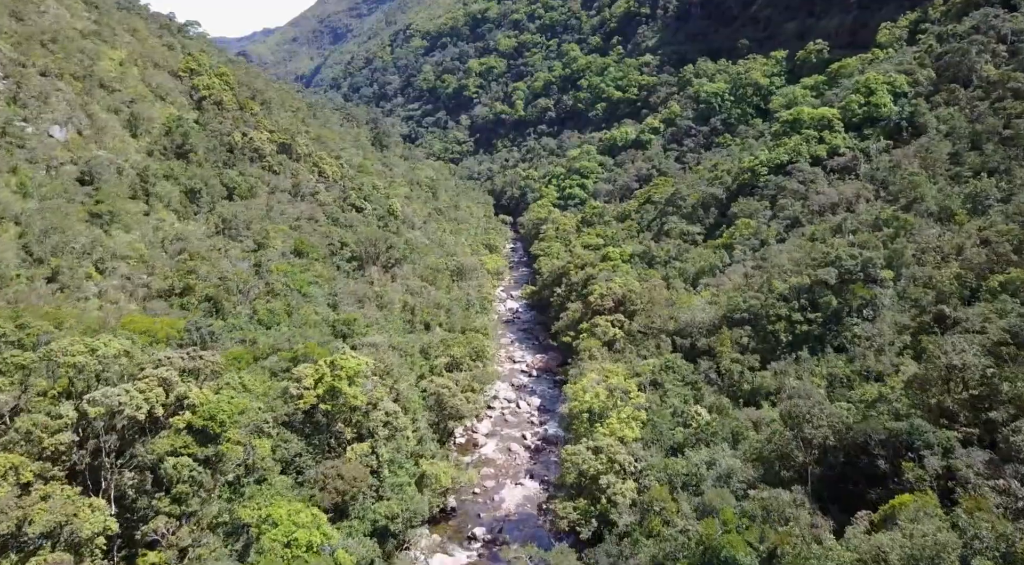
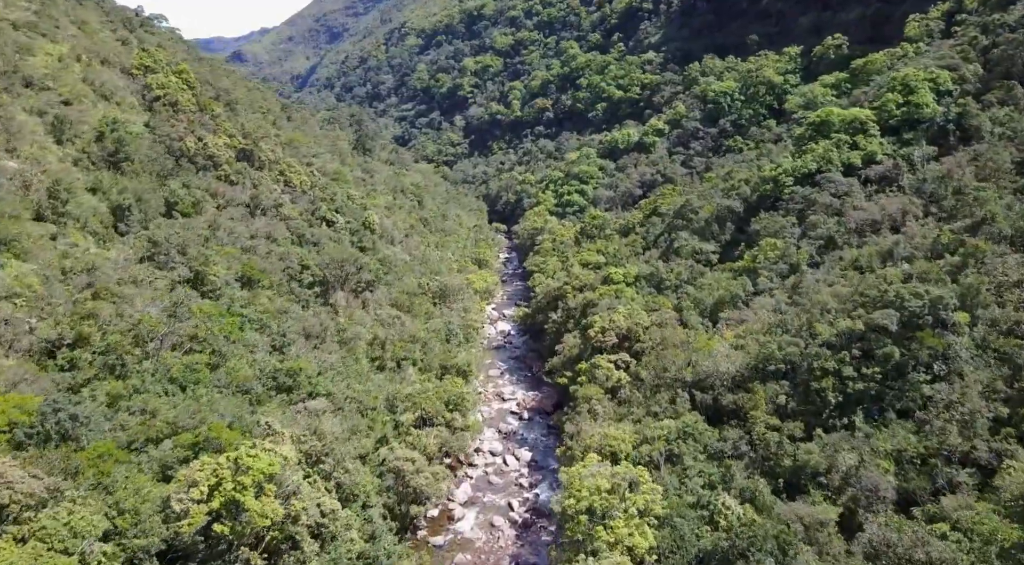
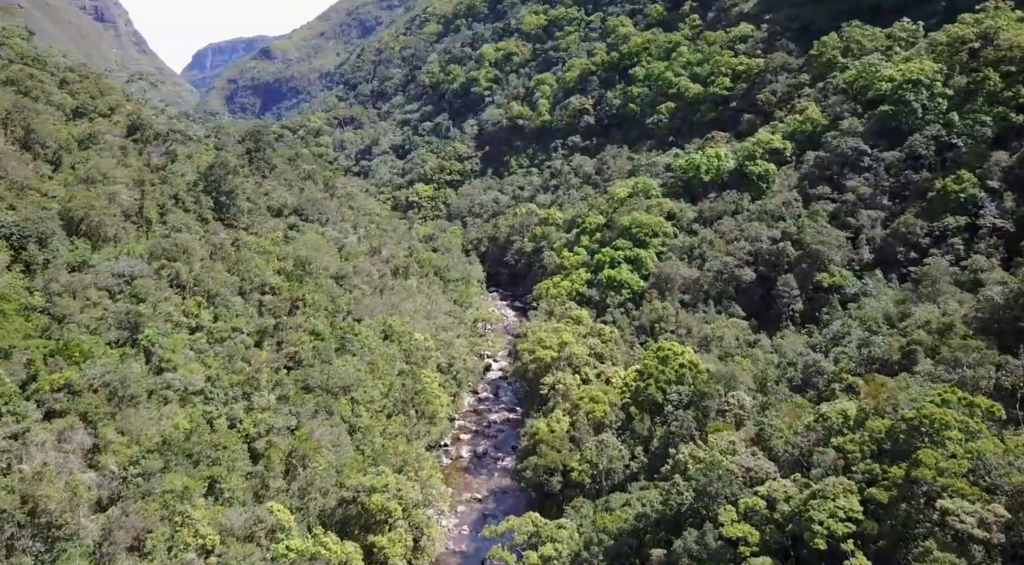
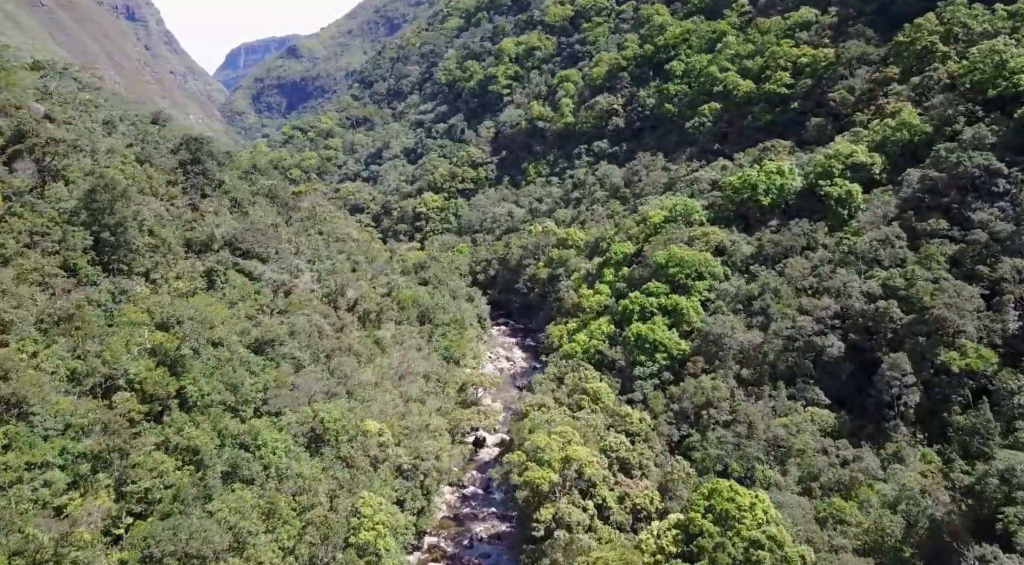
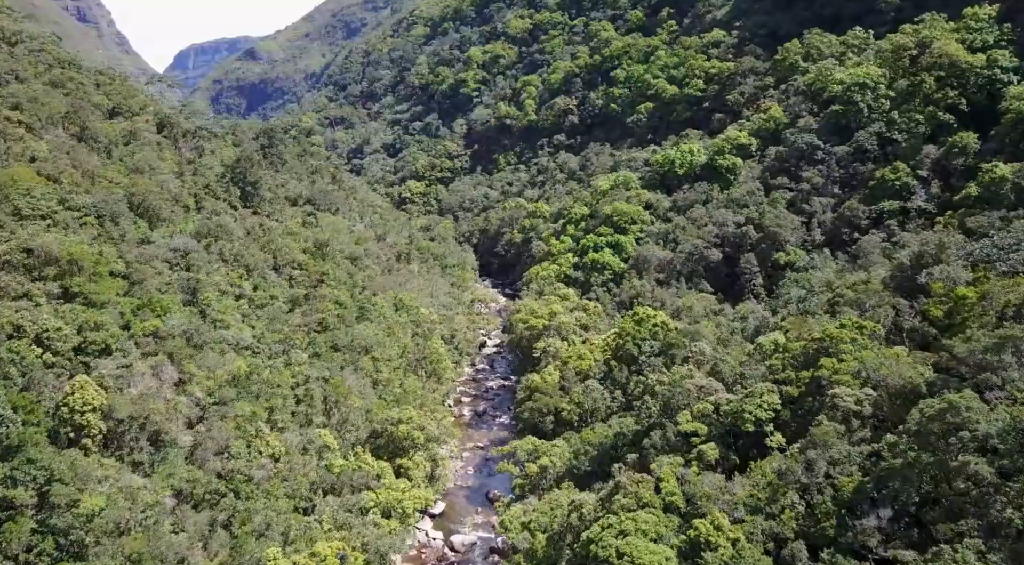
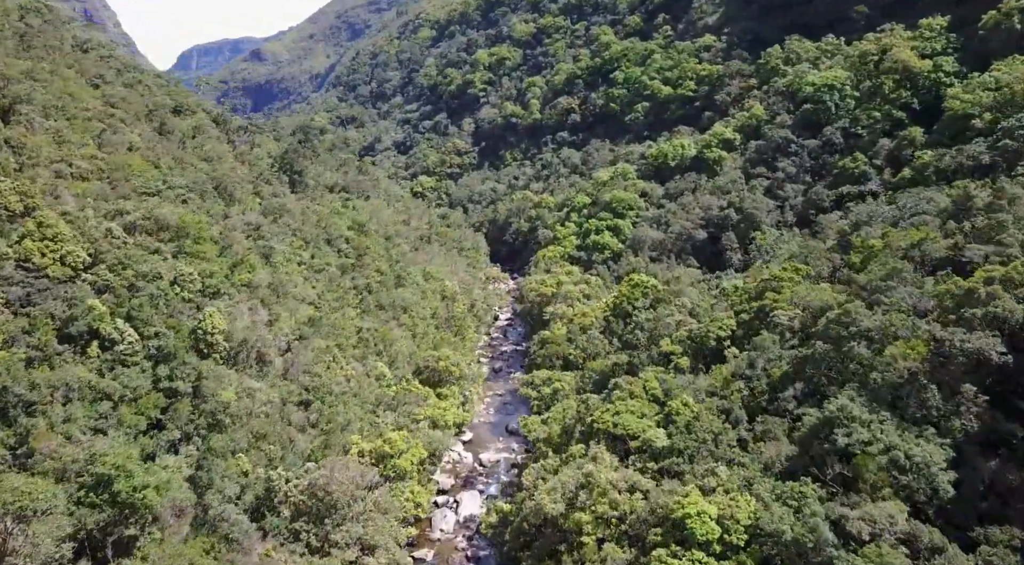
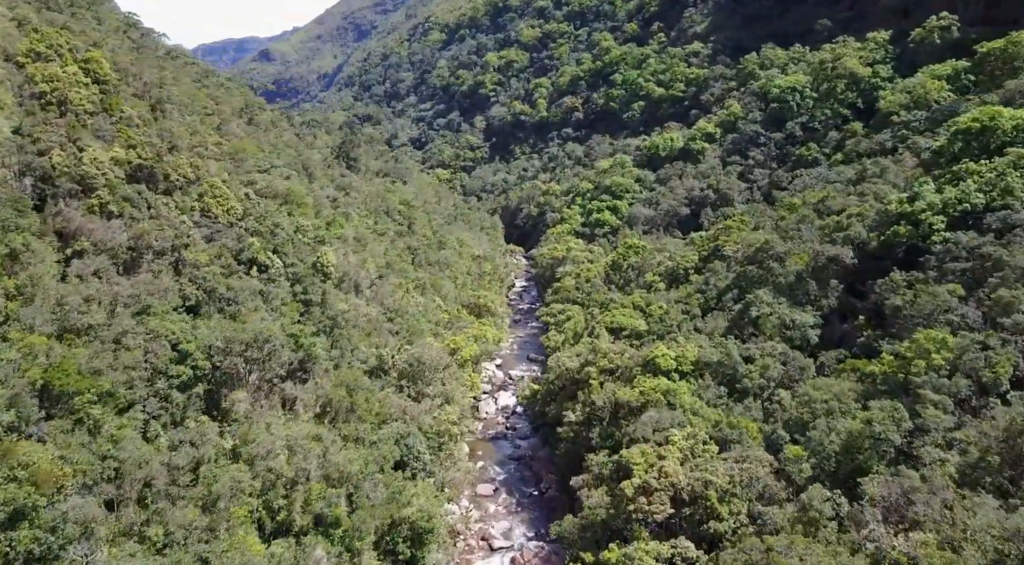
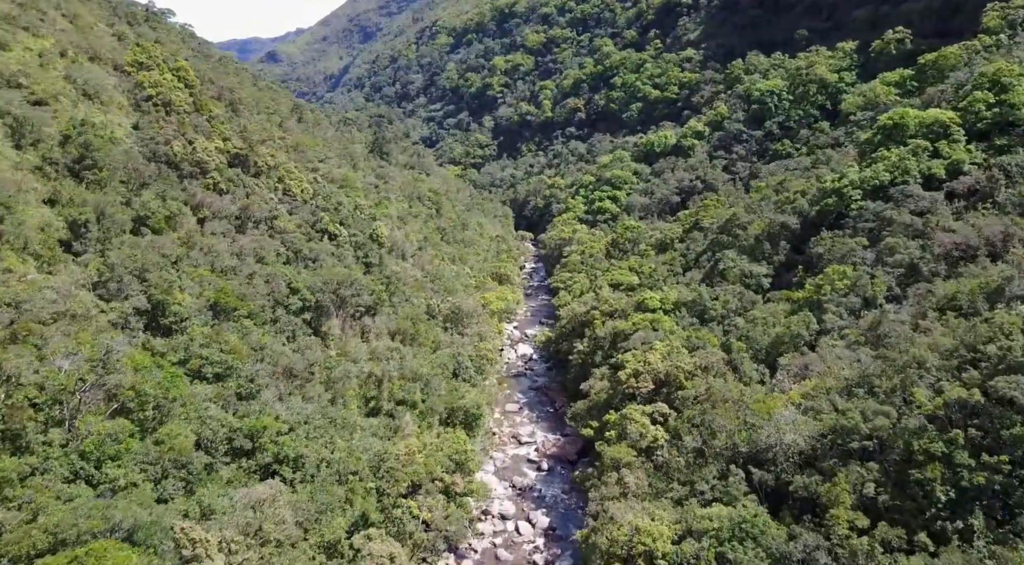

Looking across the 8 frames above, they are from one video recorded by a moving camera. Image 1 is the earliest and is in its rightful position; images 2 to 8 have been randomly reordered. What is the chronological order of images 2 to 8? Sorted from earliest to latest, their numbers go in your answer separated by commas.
2, 8, 7, 6, 5, 3, 4
